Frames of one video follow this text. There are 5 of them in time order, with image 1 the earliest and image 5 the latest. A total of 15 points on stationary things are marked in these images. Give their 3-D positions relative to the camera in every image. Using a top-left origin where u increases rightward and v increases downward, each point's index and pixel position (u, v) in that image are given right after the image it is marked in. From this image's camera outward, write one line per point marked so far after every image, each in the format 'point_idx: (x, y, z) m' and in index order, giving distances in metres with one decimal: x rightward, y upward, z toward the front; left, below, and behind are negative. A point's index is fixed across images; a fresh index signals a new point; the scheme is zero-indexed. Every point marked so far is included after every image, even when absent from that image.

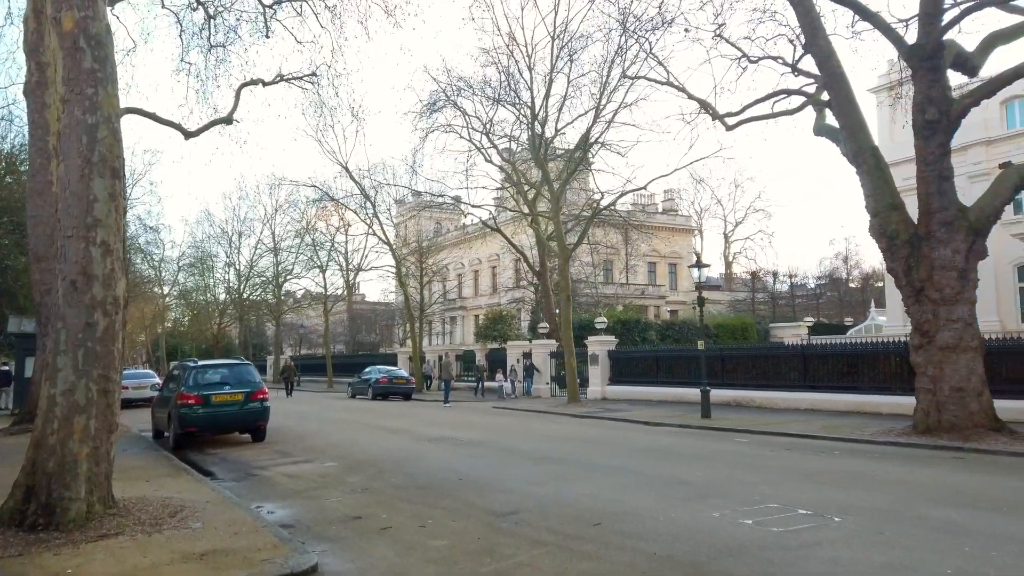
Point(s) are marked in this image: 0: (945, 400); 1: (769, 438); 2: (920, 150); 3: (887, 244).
0: (+8.0, -2.1, +13.9) m
1: (+5.1, -3.0, +15.1) m
2: (+7.6, +2.6, +13.9) m
3: (+7.3, +0.9, +14.6) m
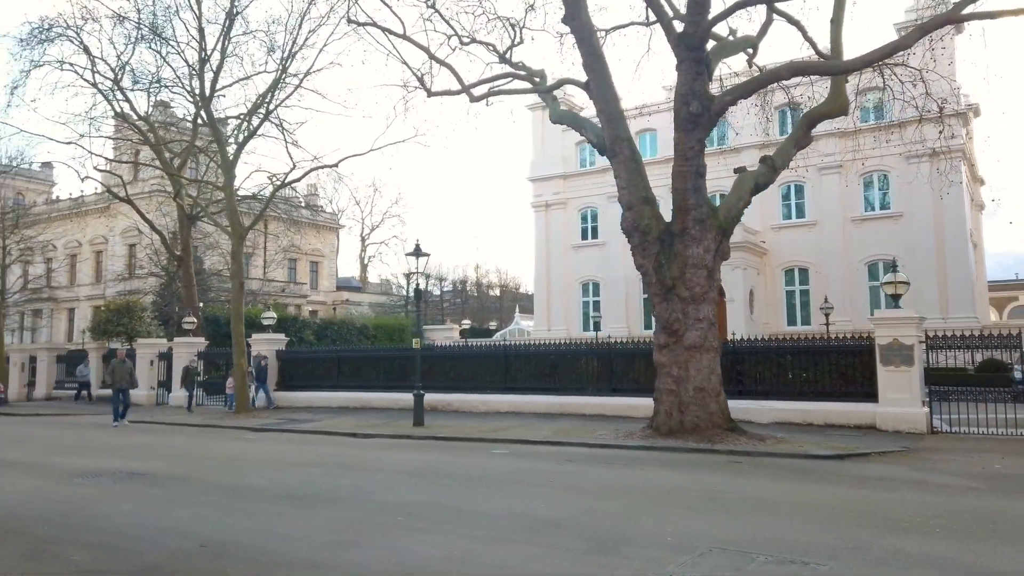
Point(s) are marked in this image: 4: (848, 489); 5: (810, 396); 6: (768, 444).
0: (+3.2, -2.1, +13.7) m
1: (+0.1, -2.8, +13.3) m
2: (+3.1, +2.6, +13.6) m
3: (+2.4, +0.9, +14.0) m
4: (+4.0, -2.4, +8.9) m
5: (+6.7, -2.4, +16.9) m
6: (+4.5, -2.8, +13.3) m
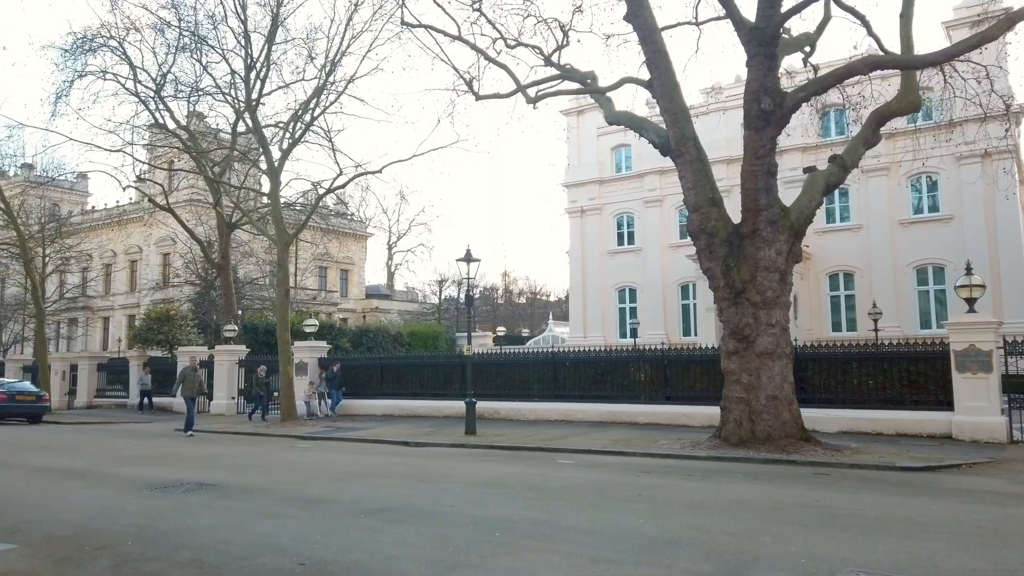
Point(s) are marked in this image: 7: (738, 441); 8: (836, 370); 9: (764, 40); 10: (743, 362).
0: (+4.4, -2.1, +13.2) m
1: (+1.2, -2.9, +12.9) m
2: (+4.2, +2.6, +13.1) m
3: (+3.5, +0.8, +13.5) m
4: (+5.0, -2.4, +8.4) m
5: (+7.9, -2.5, +16.3) m
6: (+5.6, -2.8, +12.7) m
7: (+4.0, -2.7, +13.3) m
8: (+7.3, -1.8, +16.9) m
9: (+4.3, +4.2, +12.8) m
10: (+4.1, -1.3, +13.3) m
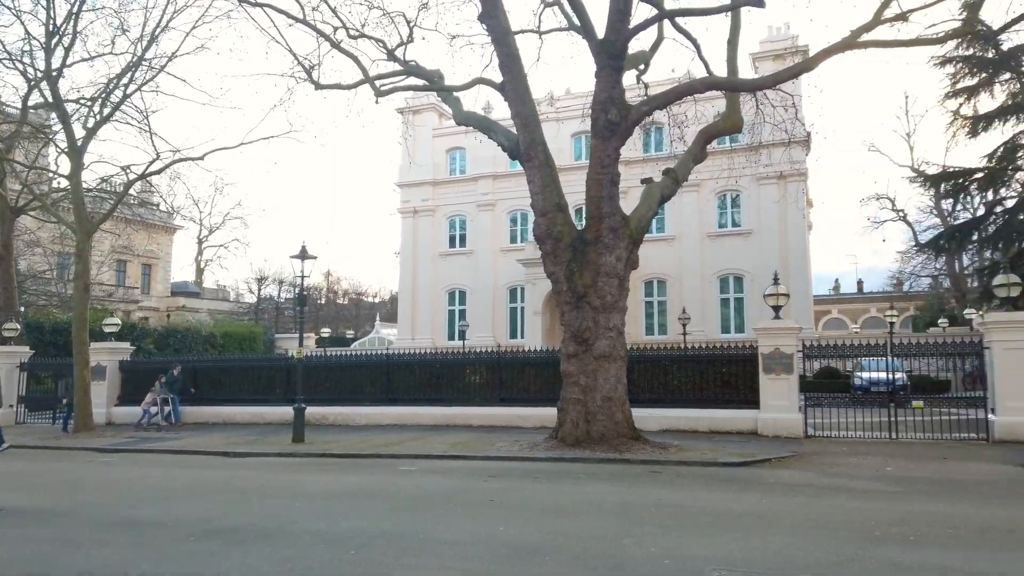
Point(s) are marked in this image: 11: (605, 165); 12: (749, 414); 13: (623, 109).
0: (+1.5, -2.2, +13.6) m
1: (-1.5, -2.9, +12.6) m
2: (+1.5, +2.5, +13.5) m
3: (+0.7, +0.8, +13.7) m
4: (+3.2, -2.5, +9.0) m
5: (+4.3, -2.7, +17.4) m
6: (+2.9, -2.9, +13.4) m
7: (+1.2, -2.8, +13.6) m
8: (+3.5, -2.0, +17.9) m
9: (+1.7, +4.1, +13.2) m
10: (+1.3, -1.4, +13.6) m
11: (+1.6, +2.2, +13.4) m
12: (+5.3, -2.8, +16.8) m
13: (+1.9, +3.2, +13.5) m
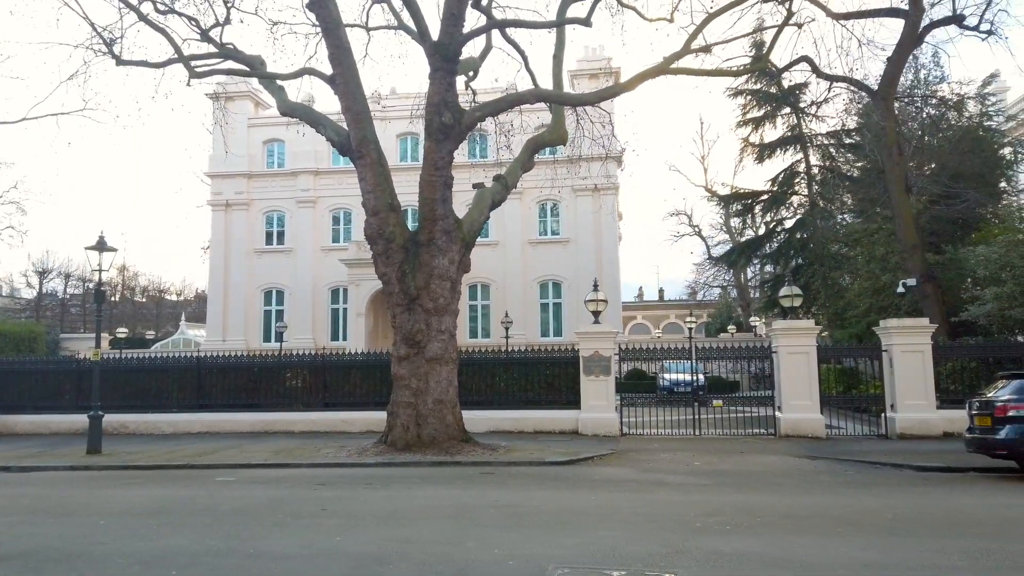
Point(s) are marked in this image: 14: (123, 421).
0: (-1.5, -2.3, +13.5) m
1: (-4.2, -2.9, +11.8) m
2: (-1.4, +2.4, +13.4) m
3: (-2.3, +0.7, +13.5) m
4: (+1.2, -2.6, +9.5) m
5: (+0.2, -2.8, +17.9) m
6: (-0.2, -3.0, +13.7) m
7: (-1.9, -2.8, +13.5) m
8: (-0.6, -2.1, +18.1) m
9: (-1.1, +4.1, +13.2) m
10: (-1.8, -1.4, +13.5) m
11: (-1.3, +2.2, +13.4) m
12: (+1.4, -2.9, +17.5) m
13: (-1.0, +3.2, +13.5) m
14: (-9.7, -3.3, +18.7) m
